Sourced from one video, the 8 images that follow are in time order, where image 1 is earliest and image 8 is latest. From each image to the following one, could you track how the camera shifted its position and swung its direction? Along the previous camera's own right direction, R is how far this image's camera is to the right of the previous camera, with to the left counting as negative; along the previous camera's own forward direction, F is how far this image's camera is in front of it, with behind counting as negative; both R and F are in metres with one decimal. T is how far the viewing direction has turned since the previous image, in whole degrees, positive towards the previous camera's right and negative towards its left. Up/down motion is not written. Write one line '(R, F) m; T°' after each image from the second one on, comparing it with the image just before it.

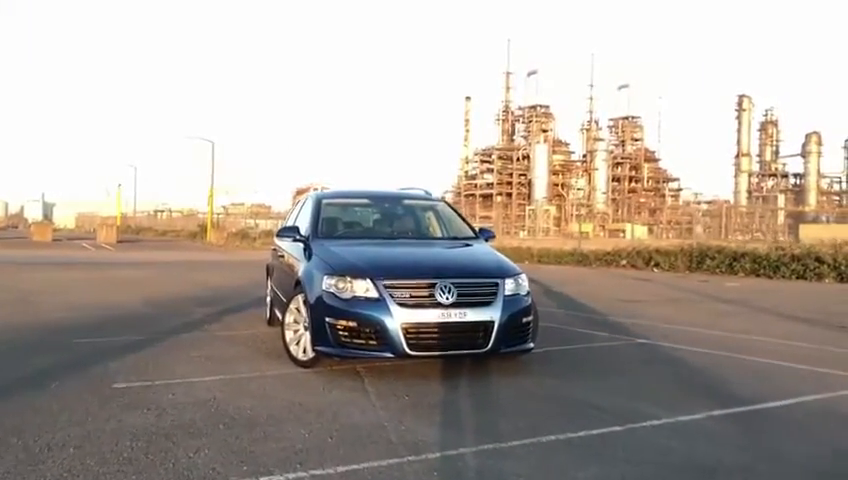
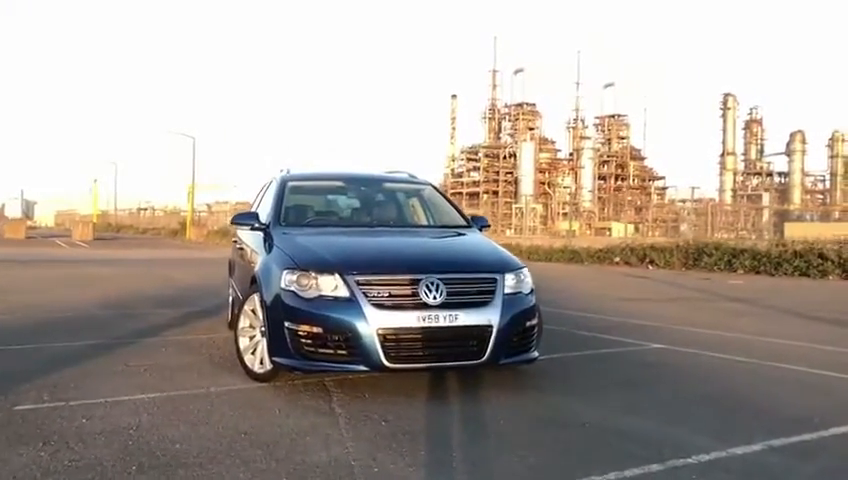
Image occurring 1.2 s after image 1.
(0.0, +1.4) m; +1°
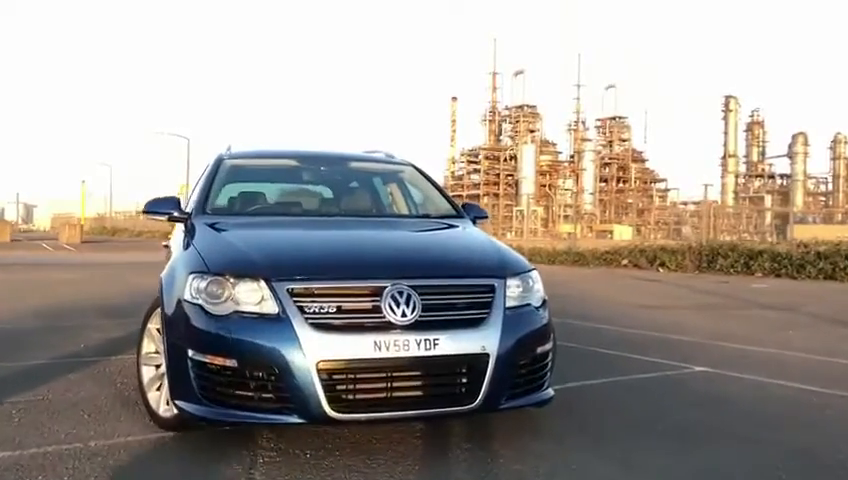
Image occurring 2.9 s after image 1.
(+0.2, +1.9) m; 0°
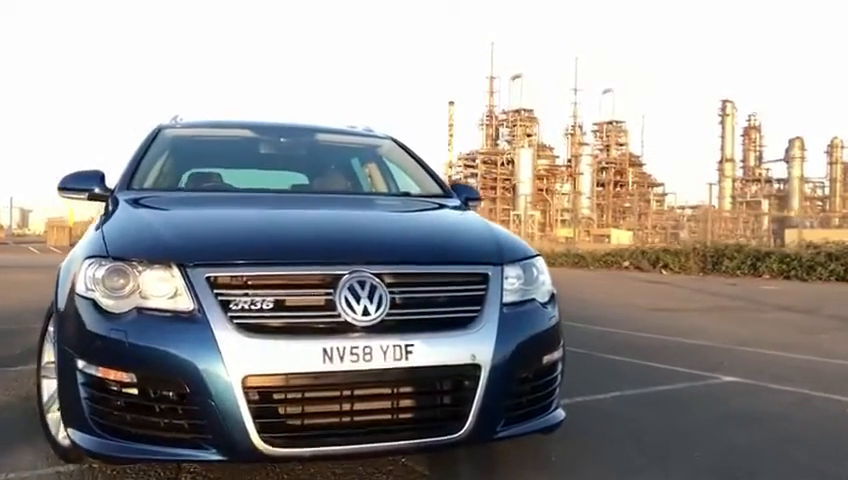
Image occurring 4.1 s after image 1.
(+0.1, +1.1) m; 0°
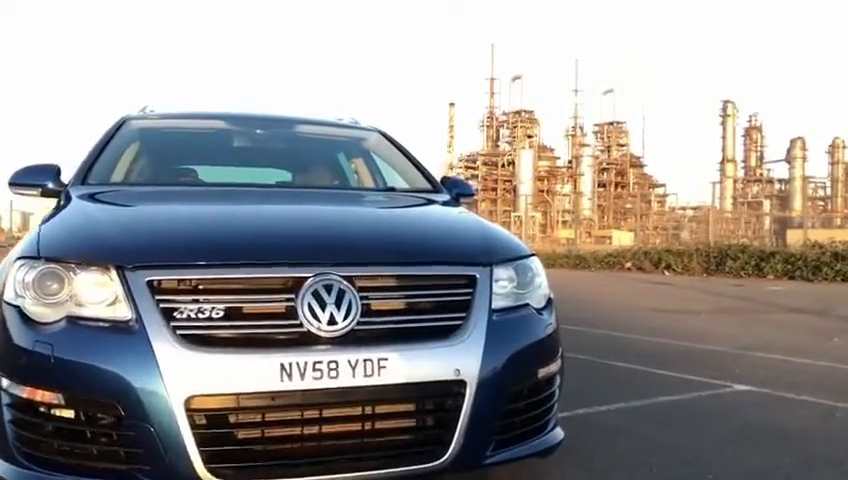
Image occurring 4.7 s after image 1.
(+0.1, +0.4) m; 0°
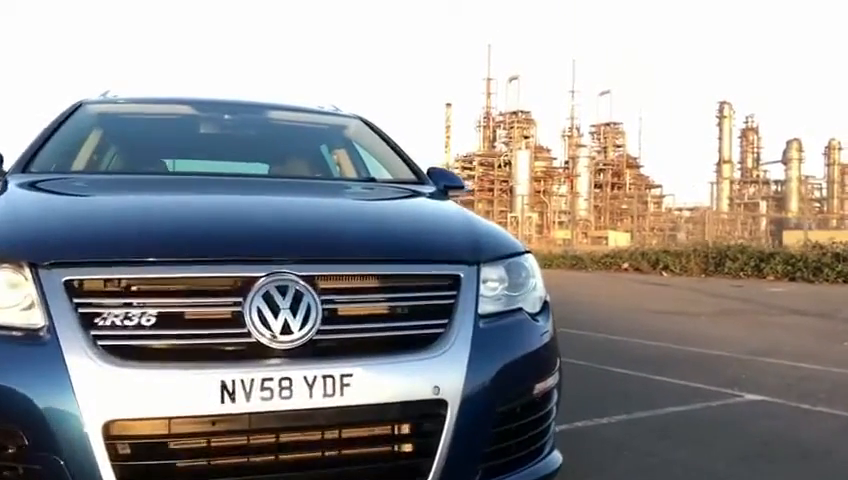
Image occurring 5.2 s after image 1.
(+0.1, +0.4) m; 0°
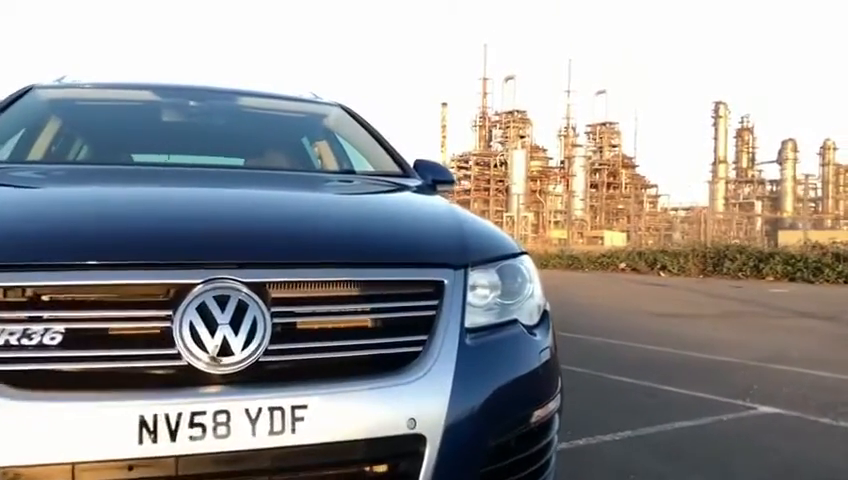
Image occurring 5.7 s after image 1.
(+0.1, +0.4) m; 0°
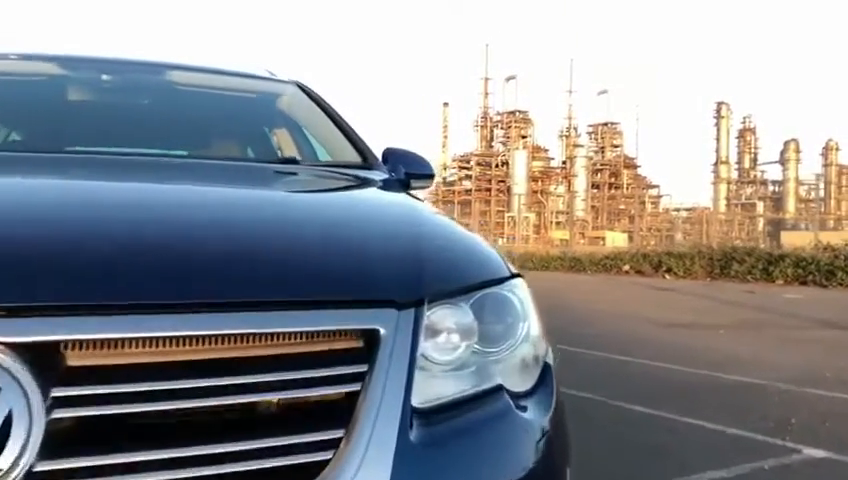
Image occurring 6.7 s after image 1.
(+0.1, +0.8) m; 0°
